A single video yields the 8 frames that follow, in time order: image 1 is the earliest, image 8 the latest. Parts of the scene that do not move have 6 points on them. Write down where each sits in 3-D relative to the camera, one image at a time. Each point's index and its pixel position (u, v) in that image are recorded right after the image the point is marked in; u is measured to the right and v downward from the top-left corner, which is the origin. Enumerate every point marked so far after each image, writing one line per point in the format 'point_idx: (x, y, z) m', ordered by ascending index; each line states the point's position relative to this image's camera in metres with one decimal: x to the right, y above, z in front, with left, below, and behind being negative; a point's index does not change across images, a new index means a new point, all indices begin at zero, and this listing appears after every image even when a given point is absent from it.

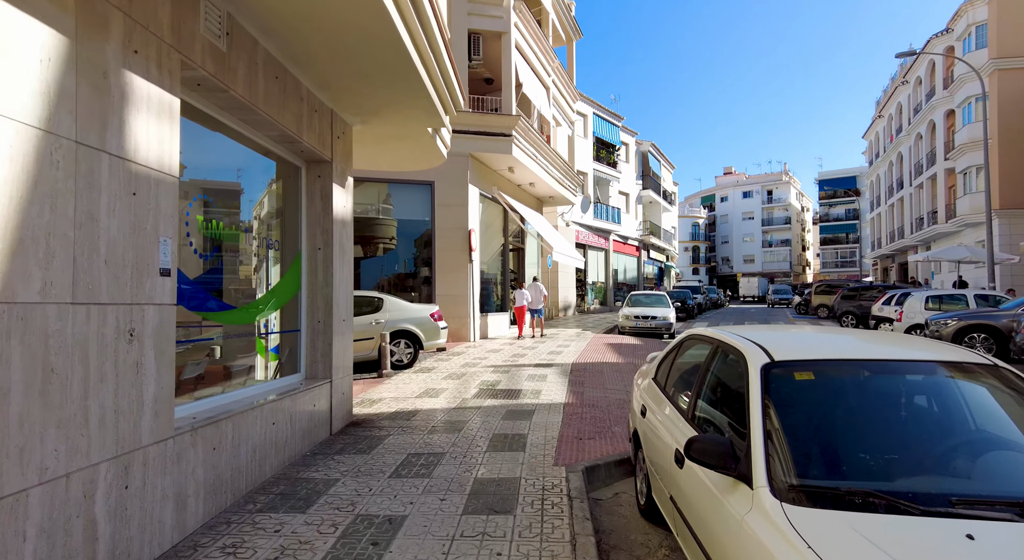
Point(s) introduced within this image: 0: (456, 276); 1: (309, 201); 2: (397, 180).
0: (-1.4, +0.1, +12.9) m
1: (-2.1, +0.8, +5.3) m
2: (-2.9, +2.6, +12.9) m
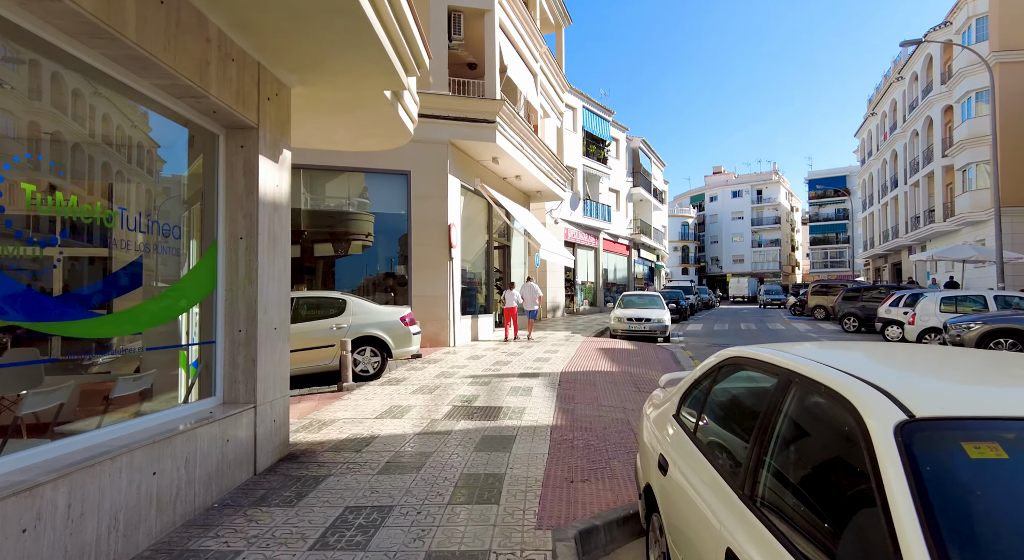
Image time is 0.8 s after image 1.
0: (-1.8, +0.1, +11.8) m
1: (-2.3, +0.8, +4.2) m
2: (-3.3, +2.6, +11.7) m
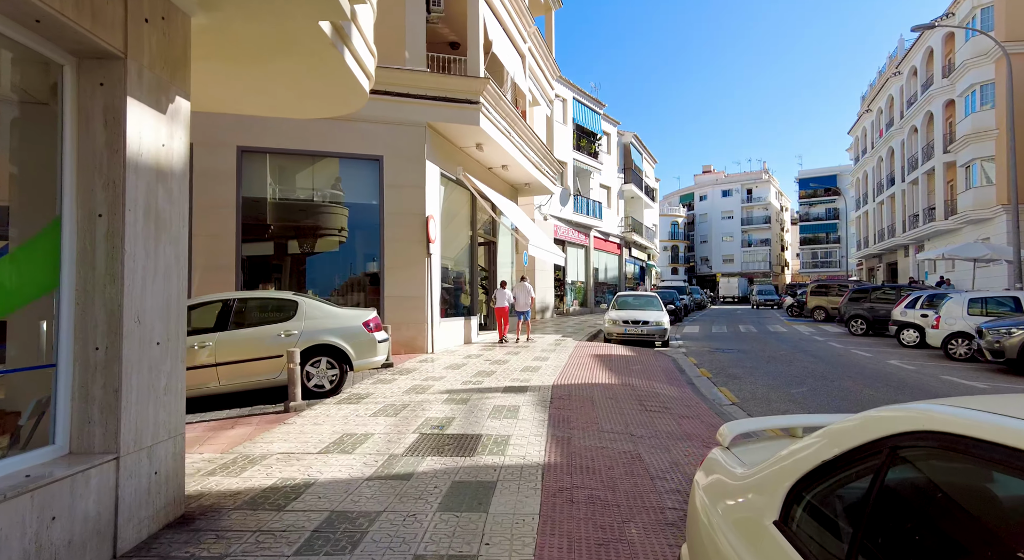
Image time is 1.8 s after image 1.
0: (-2.1, +0.2, +10.6) m
1: (-2.4, +0.9, +2.9) m
2: (-3.6, +2.6, +10.5) m
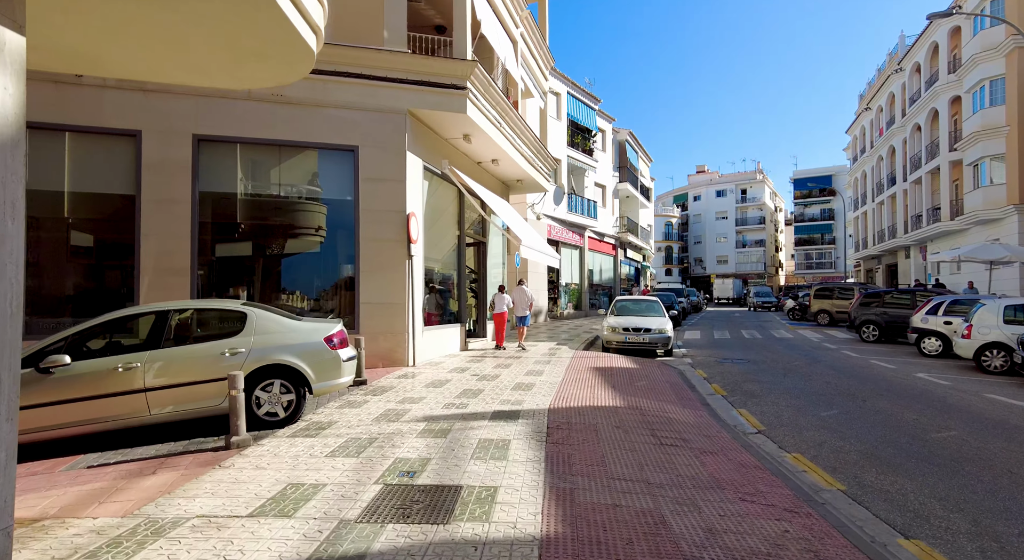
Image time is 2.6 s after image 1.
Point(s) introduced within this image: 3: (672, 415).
0: (-2.3, +0.1, +9.5) m
1: (-2.5, +0.8, +1.8) m
2: (-3.7, +2.5, +9.4) m
3: (+2.0, -1.7, +6.4) m
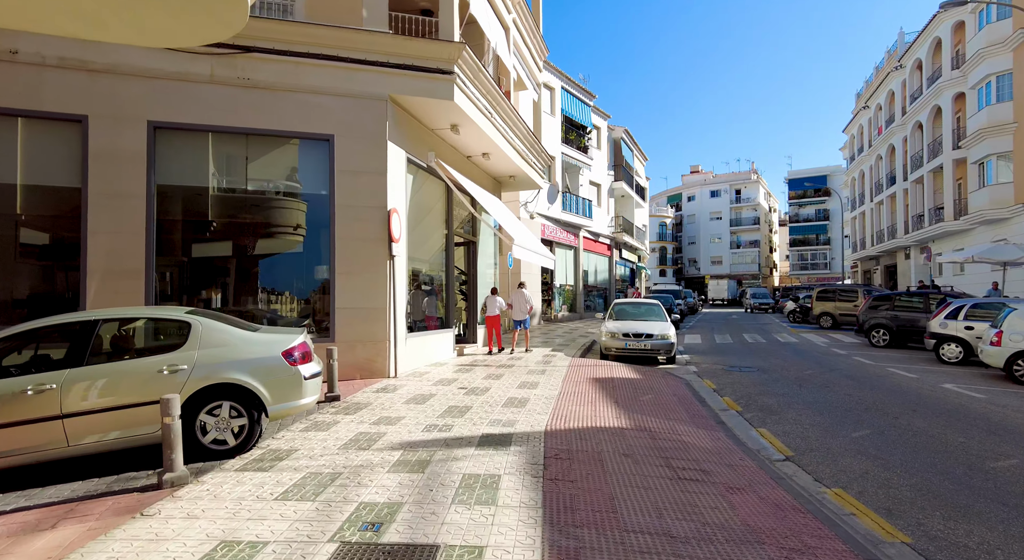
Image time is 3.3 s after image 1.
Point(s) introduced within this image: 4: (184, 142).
0: (-2.5, 0.0, +8.7) m
1: (-2.5, +0.8, +1.0) m
2: (-3.9, +2.5, +8.5) m
3: (+1.9, -1.8, +5.6) m
4: (-5.3, +2.2, +8.2) m
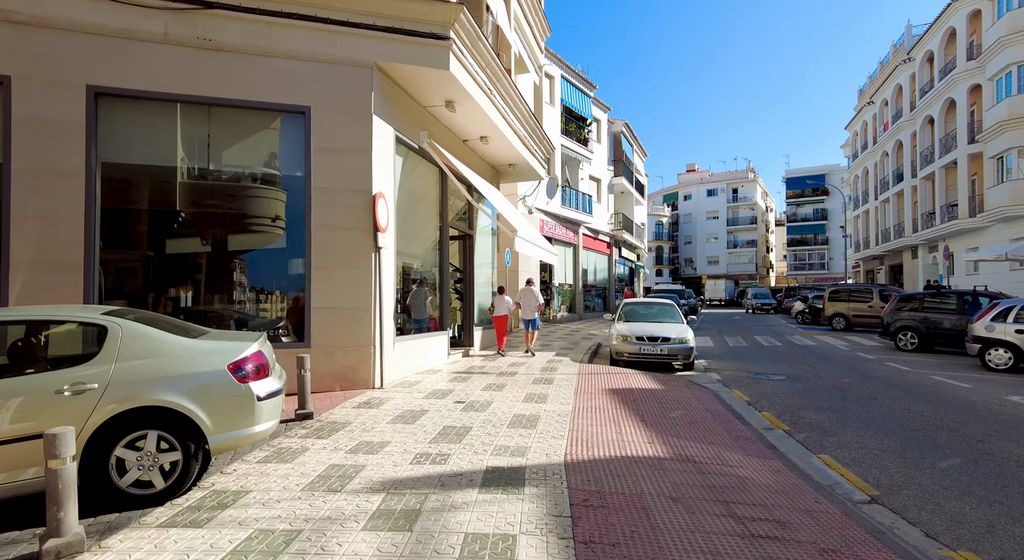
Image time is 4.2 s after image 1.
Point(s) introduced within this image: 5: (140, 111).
0: (-2.4, +0.1, +7.5) m
1: (-2.4, +0.8, -0.2) m
2: (-3.8, +2.5, +7.3) m
3: (+2.0, -1.7, +4.5) m
4: (-5.2, +2.3, +7.0) m
5: (-5.2, +2.3, +7.0) m
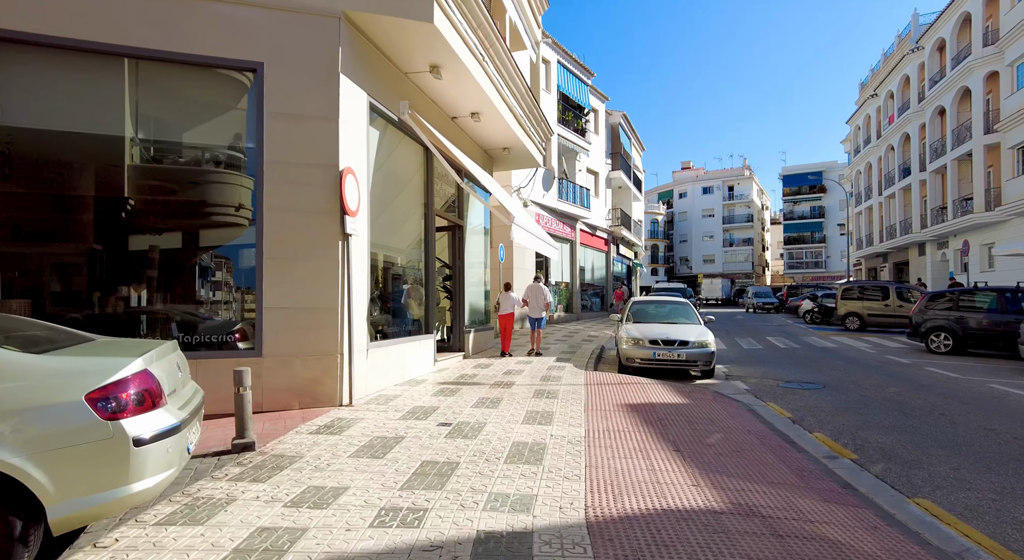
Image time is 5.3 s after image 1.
0: (-2.4, +0.2, +6.2) m
1: (-2.3, +0.9, -1.5) m
2: (-3.9, +2.6, +6.0) m
3: (+2.0, -1.6, +3.3) m
4: (-5.3, +2.4, +5.6) m
5: (-5.2, +2.4, +5.6) m
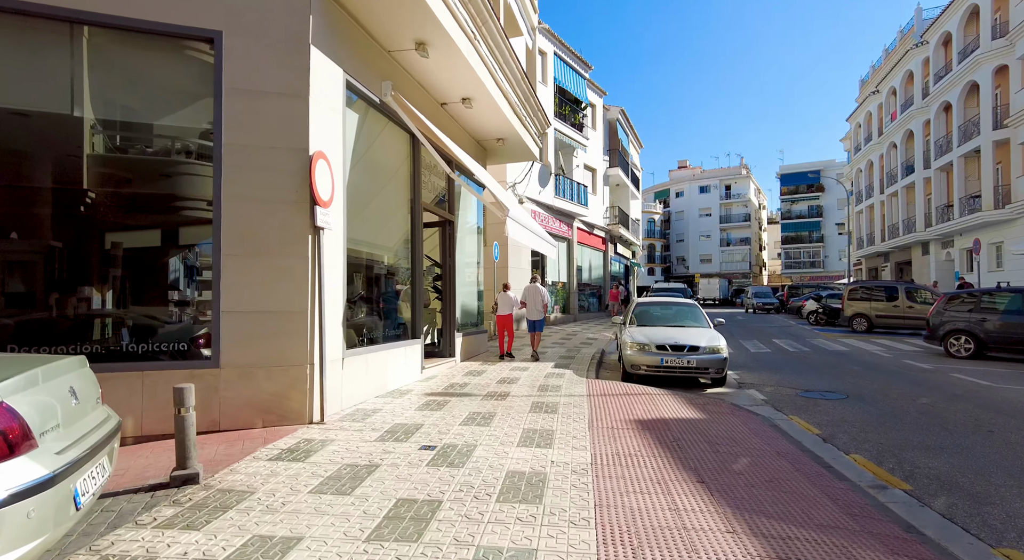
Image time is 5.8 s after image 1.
0: (-2.5, +0.2, +5.4) m
1: (-2.3, +0.9, -2.3) m
2: (-3.9, +2.6, +5.2) m
3: (+2.0, -1.6, +2.6) m
4: (-5.3, +2.4, +4.8) m
5: (-5.3, +2.4, +4.9) m
